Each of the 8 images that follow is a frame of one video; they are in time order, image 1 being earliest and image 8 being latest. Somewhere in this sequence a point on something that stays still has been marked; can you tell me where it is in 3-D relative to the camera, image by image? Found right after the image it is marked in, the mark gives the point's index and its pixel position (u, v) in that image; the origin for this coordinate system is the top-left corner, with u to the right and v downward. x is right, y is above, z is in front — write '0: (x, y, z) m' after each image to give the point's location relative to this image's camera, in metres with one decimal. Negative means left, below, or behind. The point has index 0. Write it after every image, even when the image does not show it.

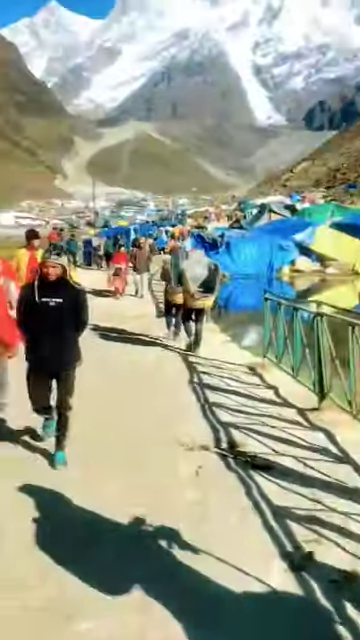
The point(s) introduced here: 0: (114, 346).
0: (-1.1, -0.5, +13.8) m
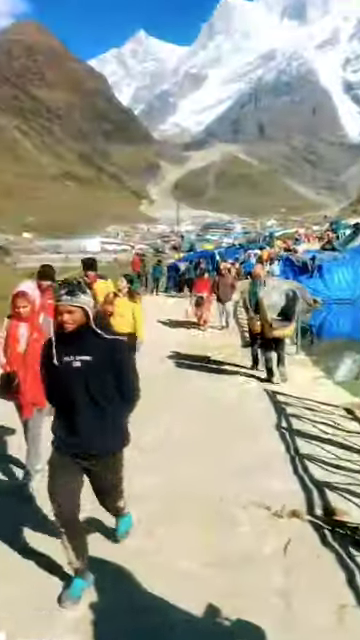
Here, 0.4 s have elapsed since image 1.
0: (+0.3, -1.0, +12.8) m
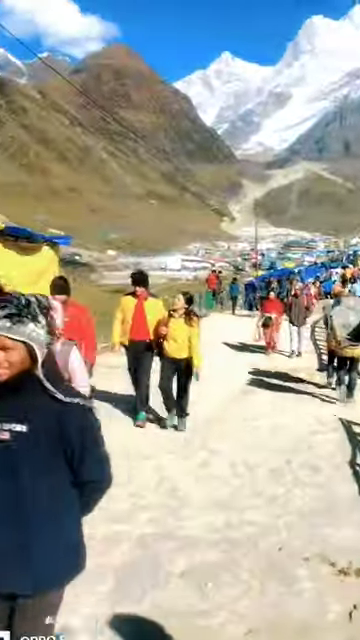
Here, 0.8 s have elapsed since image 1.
0: (+1.4, -1.3, +12.1) m
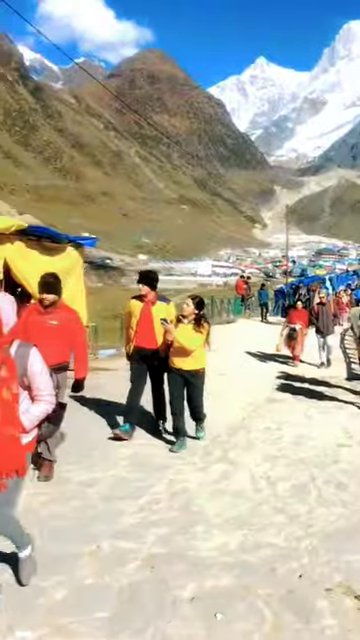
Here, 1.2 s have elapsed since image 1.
0: (+1.8, -1.4, +11.5) m
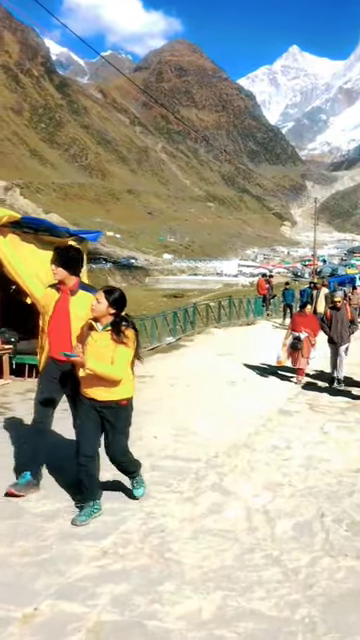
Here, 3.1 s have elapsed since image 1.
0: (+1.7, -1.5, +10.3) m
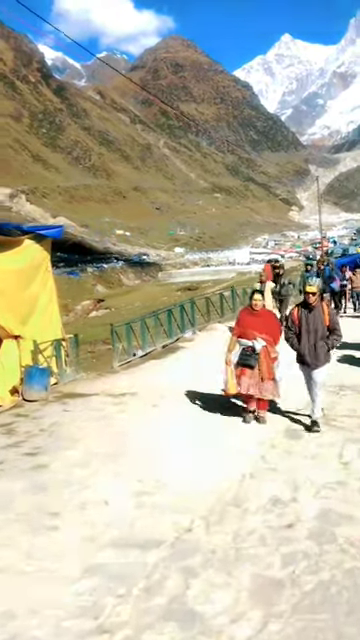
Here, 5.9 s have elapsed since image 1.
0: (+1.5, -1.4, +7.7) m
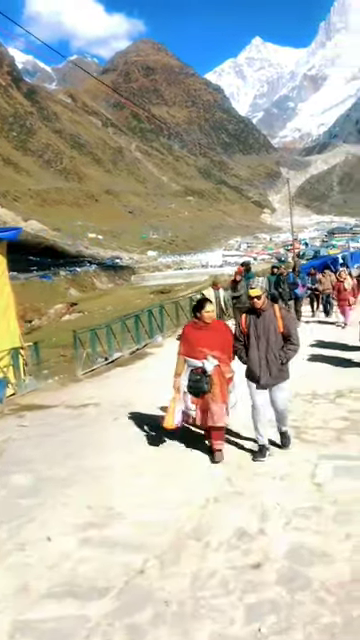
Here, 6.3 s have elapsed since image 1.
0: (+1.1, -1.5, +7.0) m
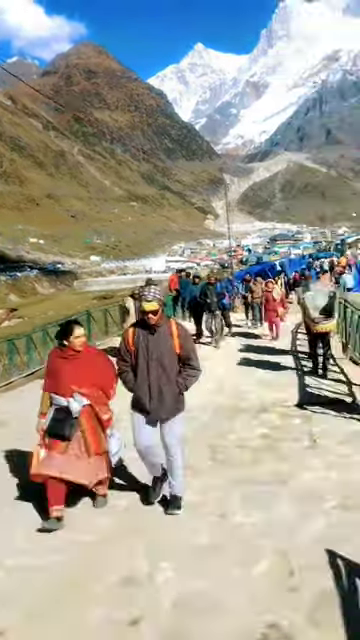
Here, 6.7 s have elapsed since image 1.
0: (+0.2, -1.6, +6.4) m
